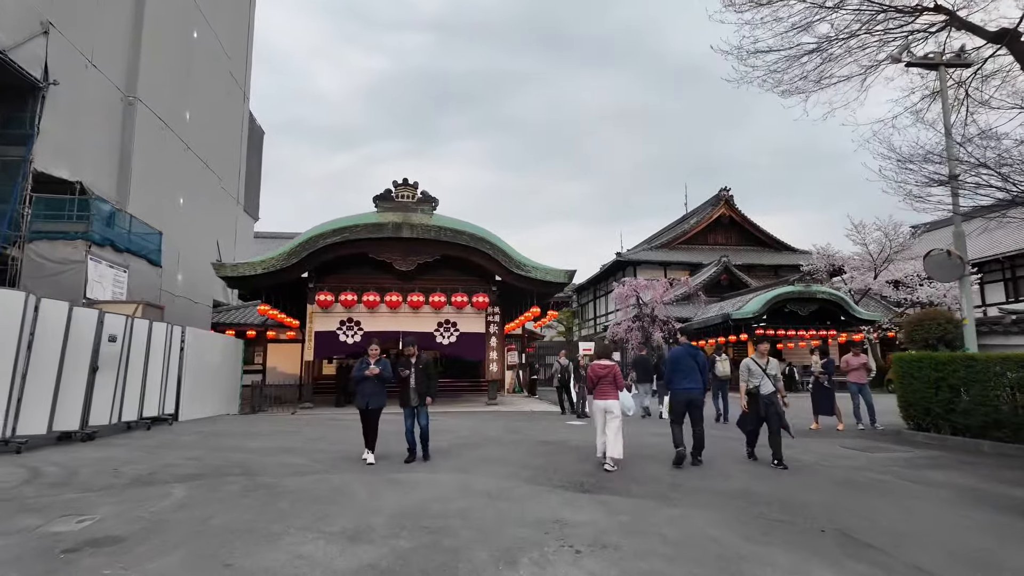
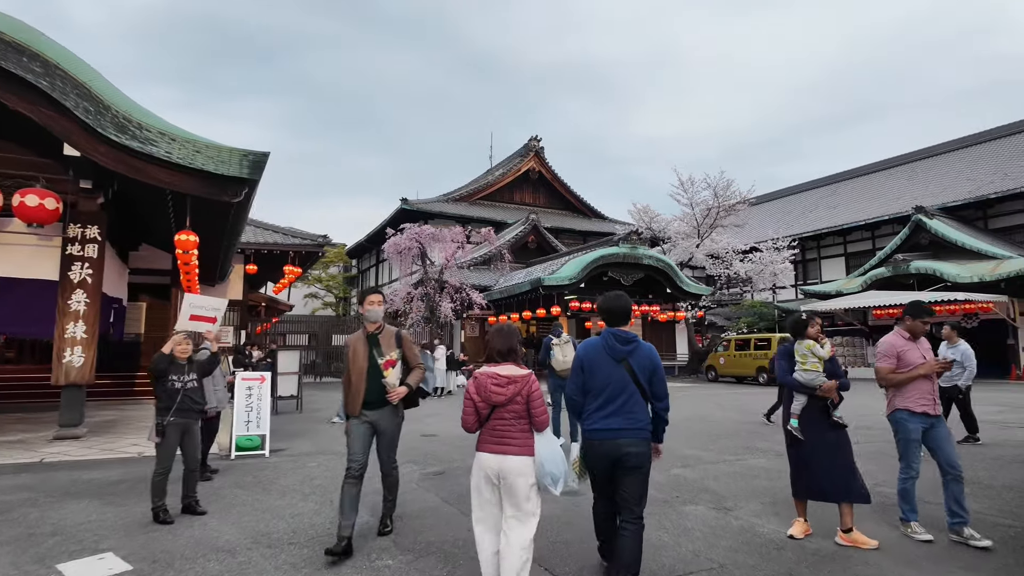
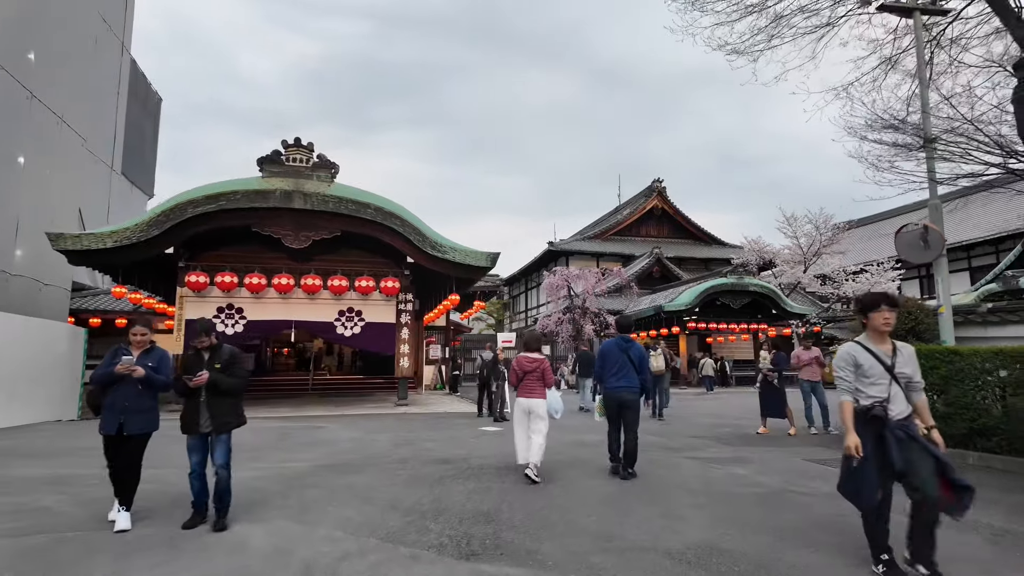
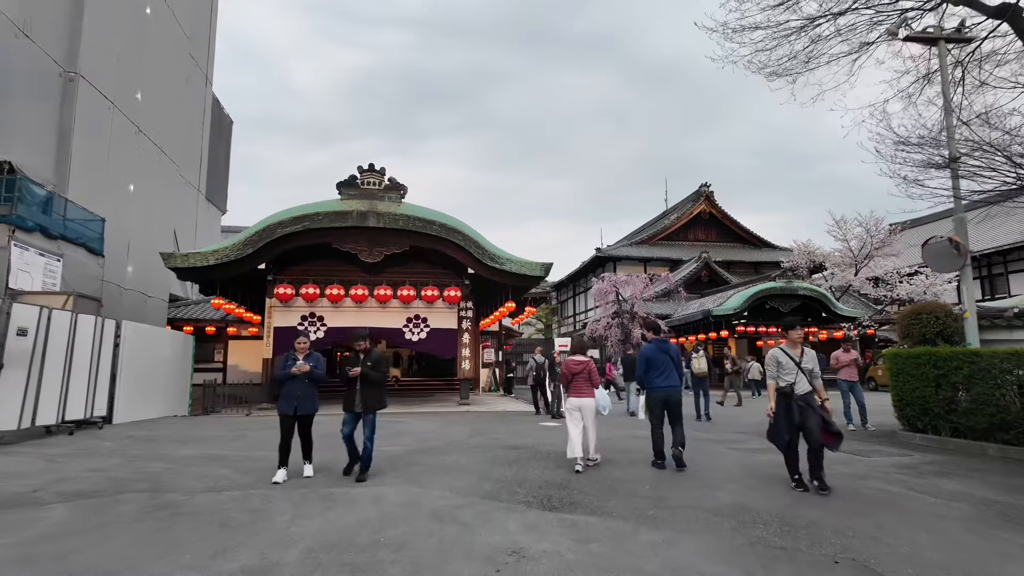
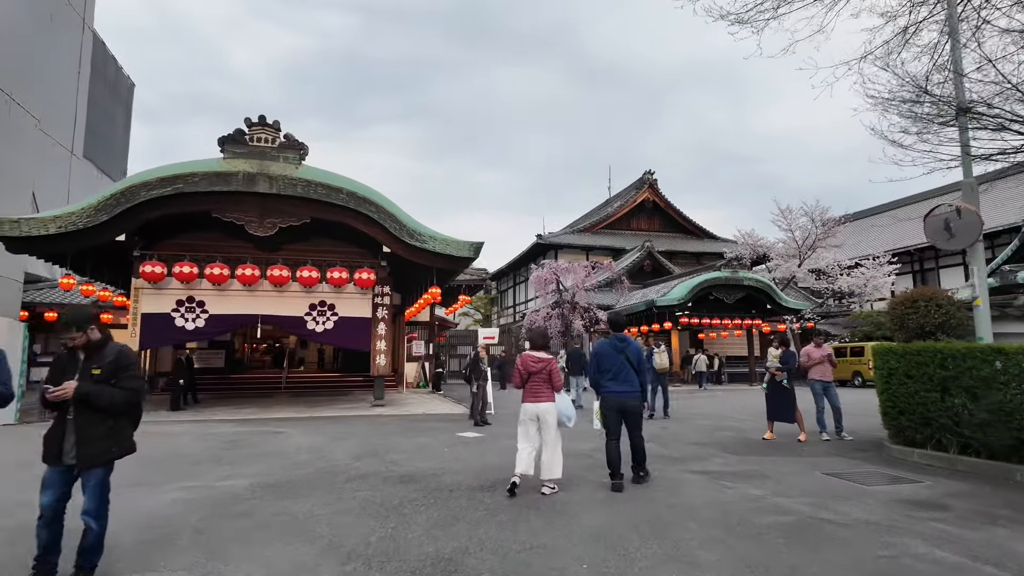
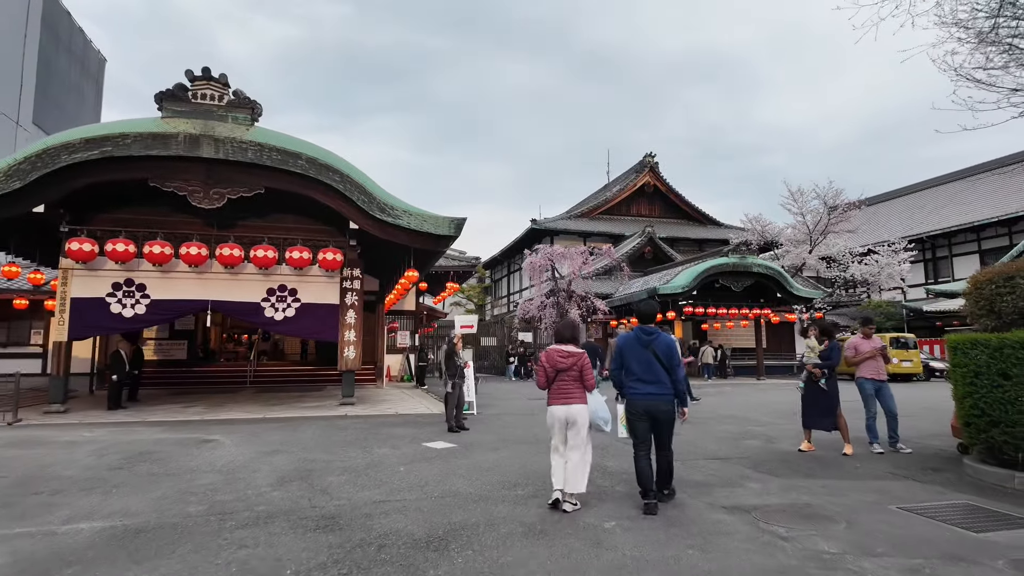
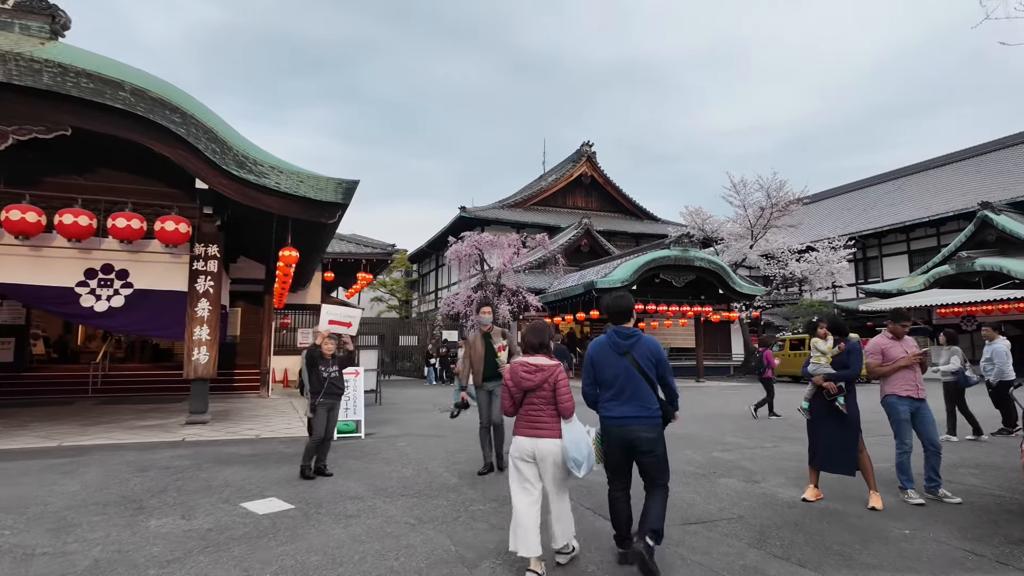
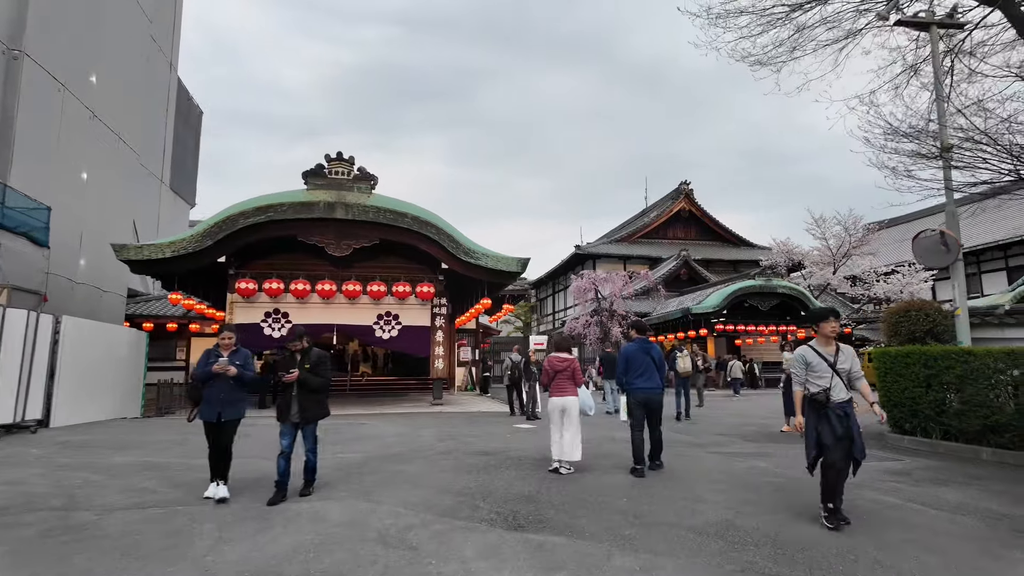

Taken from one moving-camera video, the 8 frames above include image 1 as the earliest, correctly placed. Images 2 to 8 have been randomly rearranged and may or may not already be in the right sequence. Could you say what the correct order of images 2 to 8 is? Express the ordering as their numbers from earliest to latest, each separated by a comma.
4, 8, 3, 5, 6, 7, 2
